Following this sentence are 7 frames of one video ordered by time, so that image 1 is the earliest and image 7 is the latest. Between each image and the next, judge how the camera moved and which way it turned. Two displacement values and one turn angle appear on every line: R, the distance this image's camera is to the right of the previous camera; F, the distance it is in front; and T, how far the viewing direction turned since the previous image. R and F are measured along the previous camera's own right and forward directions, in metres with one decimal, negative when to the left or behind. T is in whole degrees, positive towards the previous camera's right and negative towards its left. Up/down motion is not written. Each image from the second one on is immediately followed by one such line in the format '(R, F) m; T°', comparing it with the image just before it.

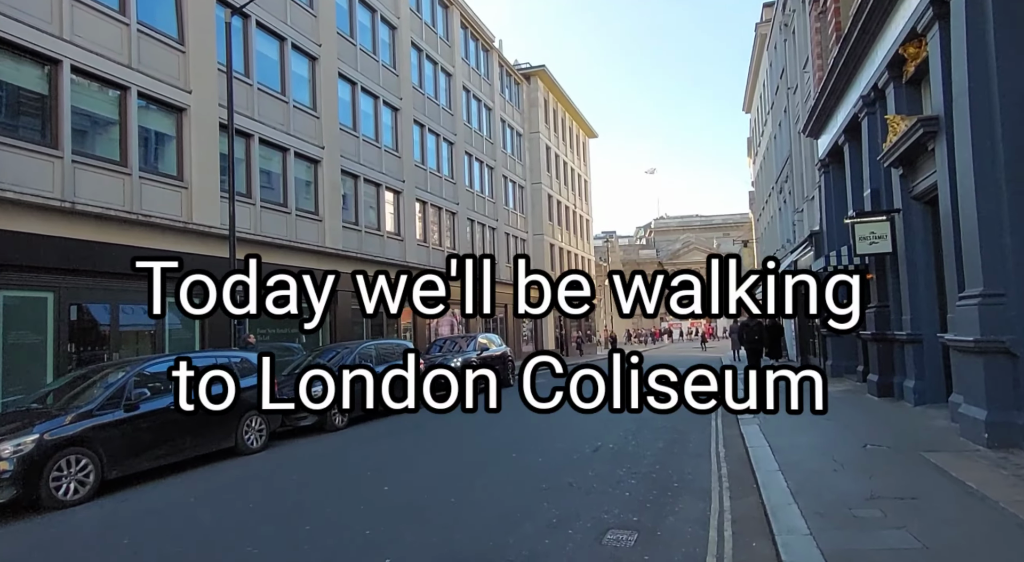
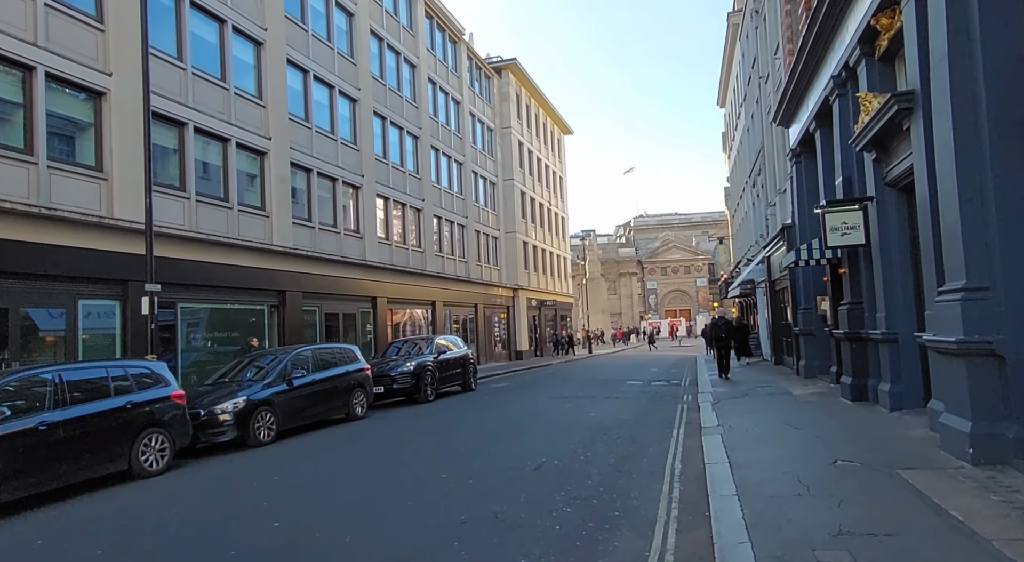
(+0.7, +1.0) m; +2°
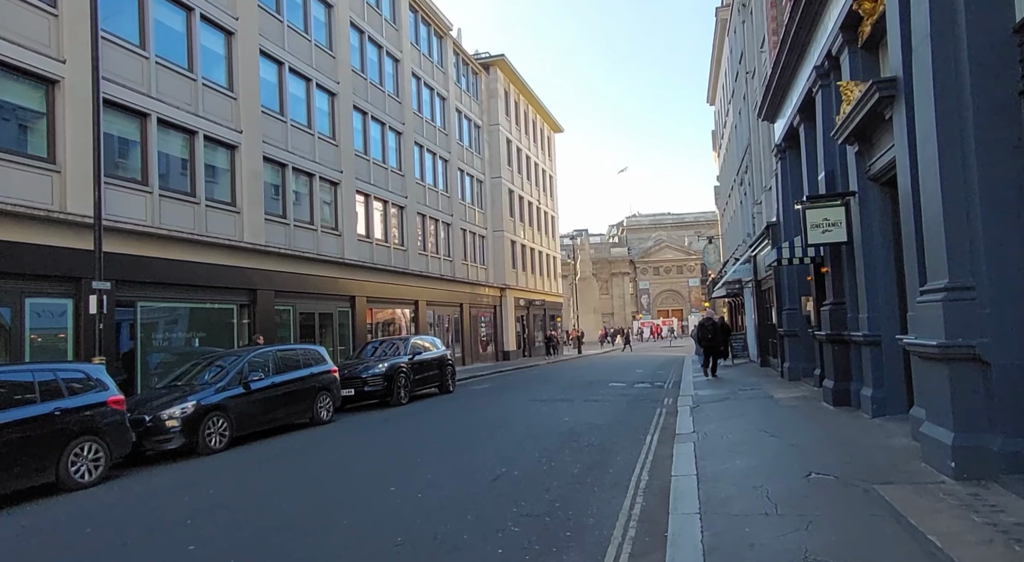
(+0.4, +0.5) m; 0°
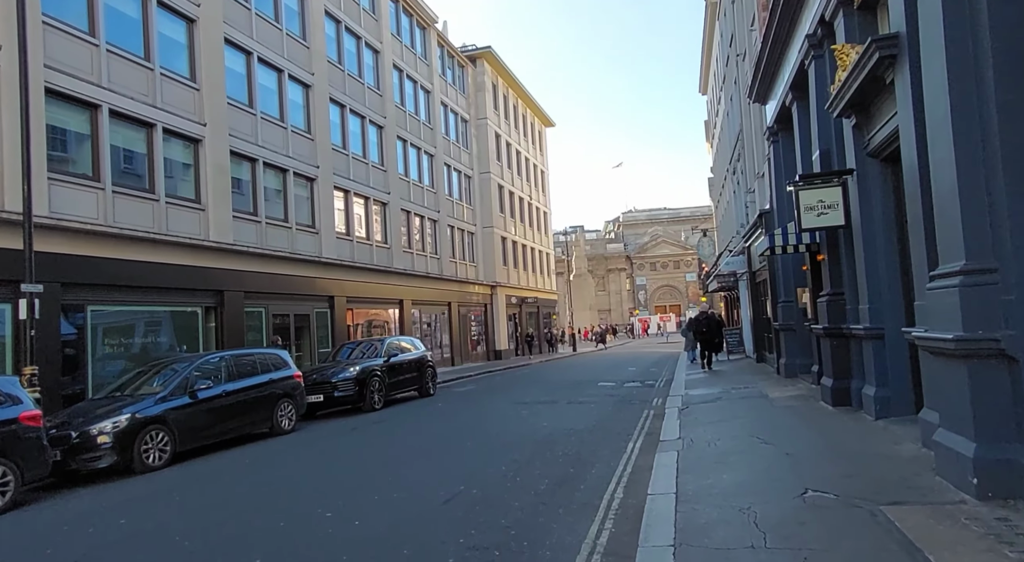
(+0.5, +0.9) m; 0°
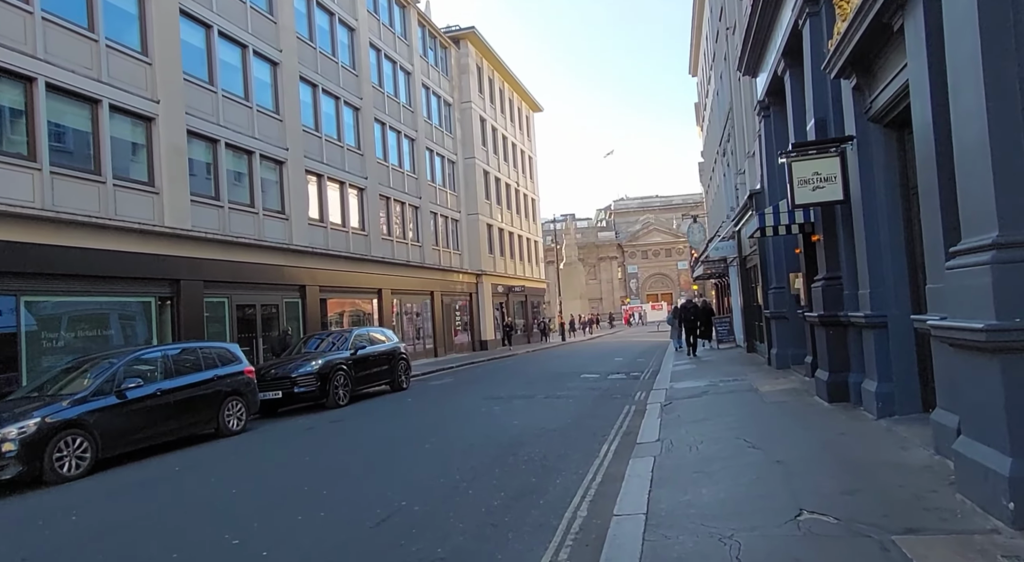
(+0.4, +1.0) m; +1°
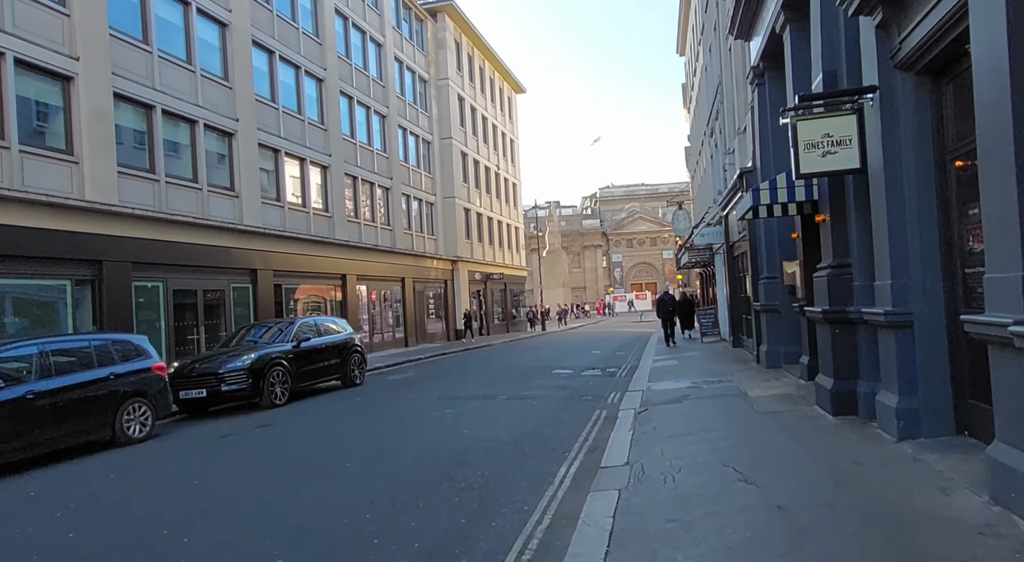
(+0.5, +1.6) m; +1°
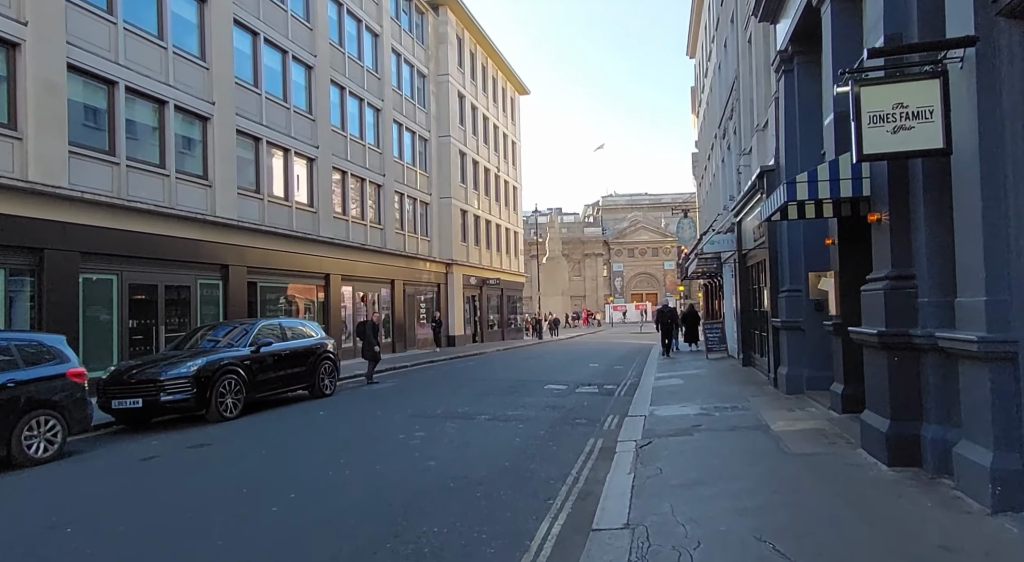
(+0.2, +1.5) m; 0°
